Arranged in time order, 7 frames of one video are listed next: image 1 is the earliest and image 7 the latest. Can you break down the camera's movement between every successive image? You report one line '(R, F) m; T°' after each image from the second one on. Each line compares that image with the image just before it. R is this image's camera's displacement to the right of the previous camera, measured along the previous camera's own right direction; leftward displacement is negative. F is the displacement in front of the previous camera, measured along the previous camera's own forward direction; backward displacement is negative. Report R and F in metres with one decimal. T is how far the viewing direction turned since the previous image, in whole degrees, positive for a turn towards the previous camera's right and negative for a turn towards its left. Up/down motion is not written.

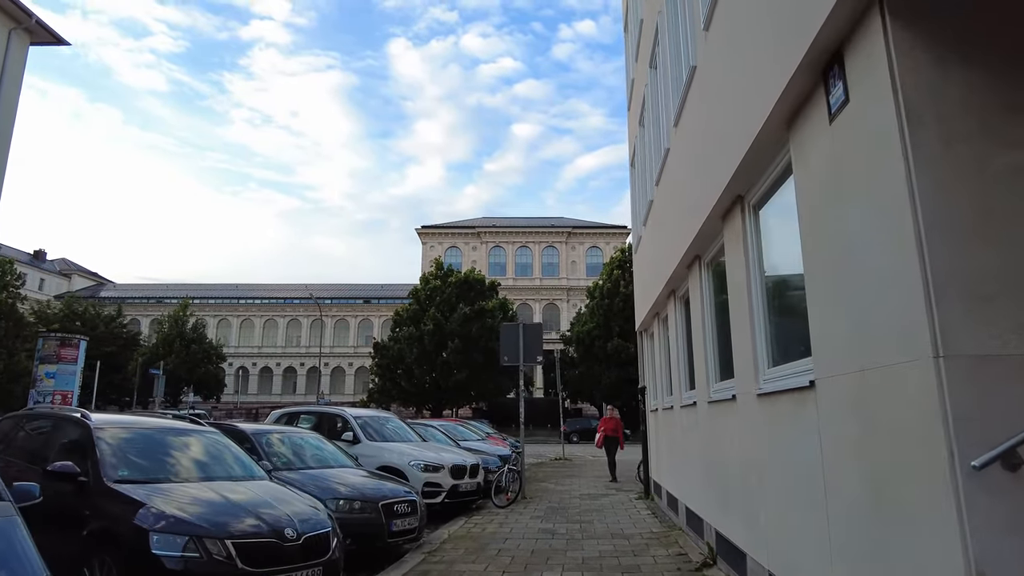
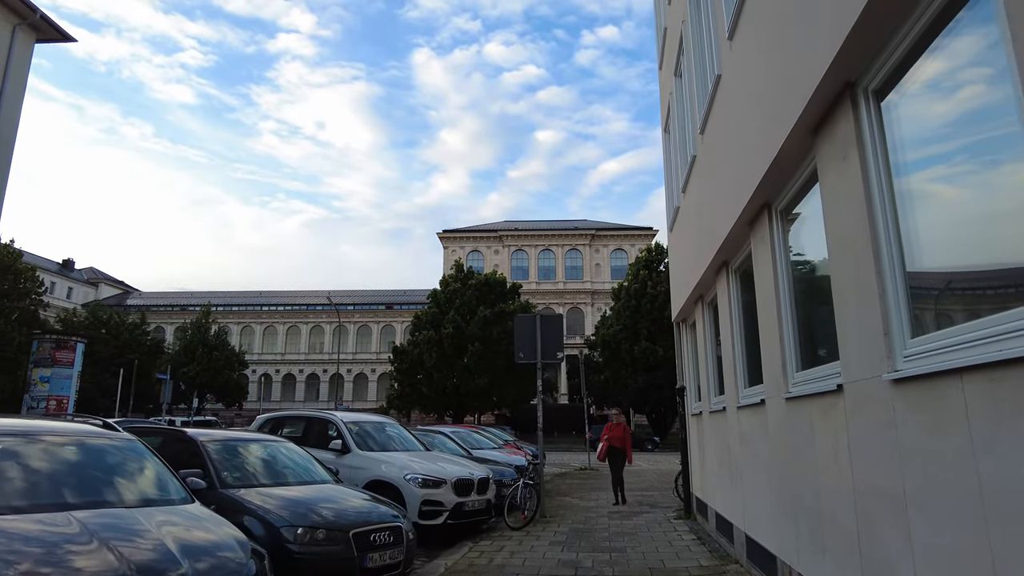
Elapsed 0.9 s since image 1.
(+0.1, +1.6) m; -2°
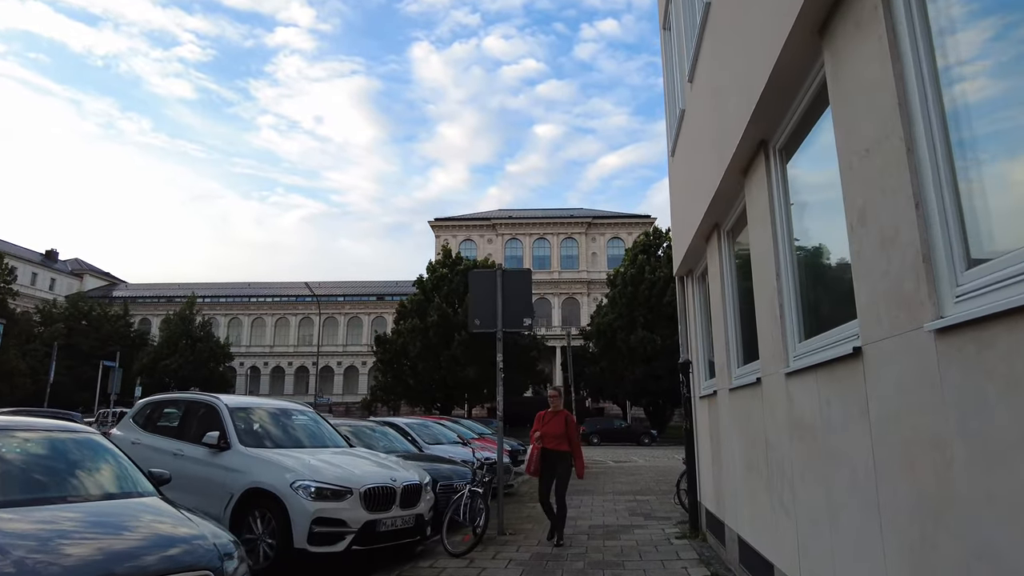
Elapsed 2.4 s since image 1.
(+0.6, +2.5) m; 0°
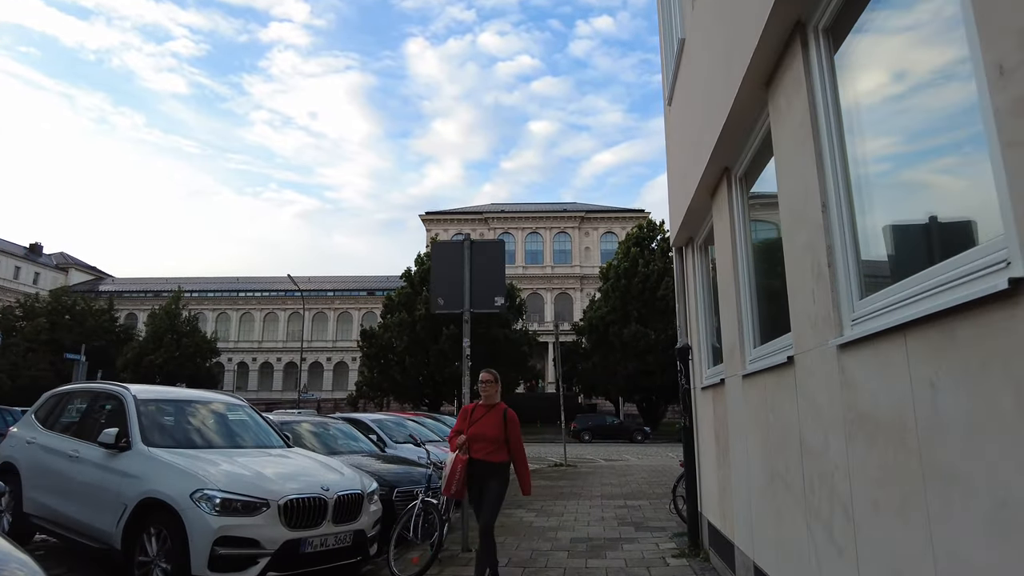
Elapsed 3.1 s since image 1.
(+0.3, +1.2) m; +1°
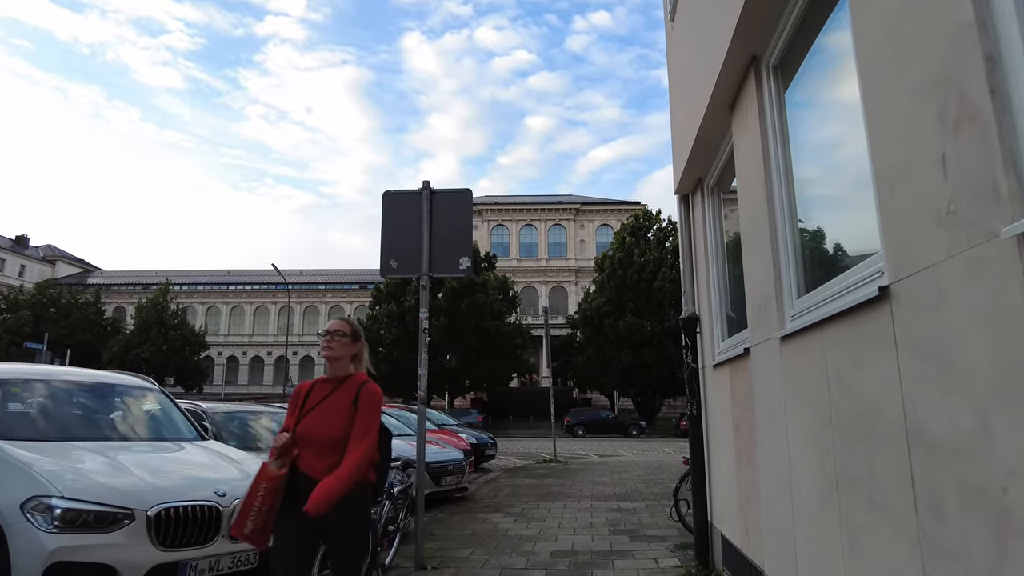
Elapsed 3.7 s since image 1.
(+0.2, +1.2) m; 0°
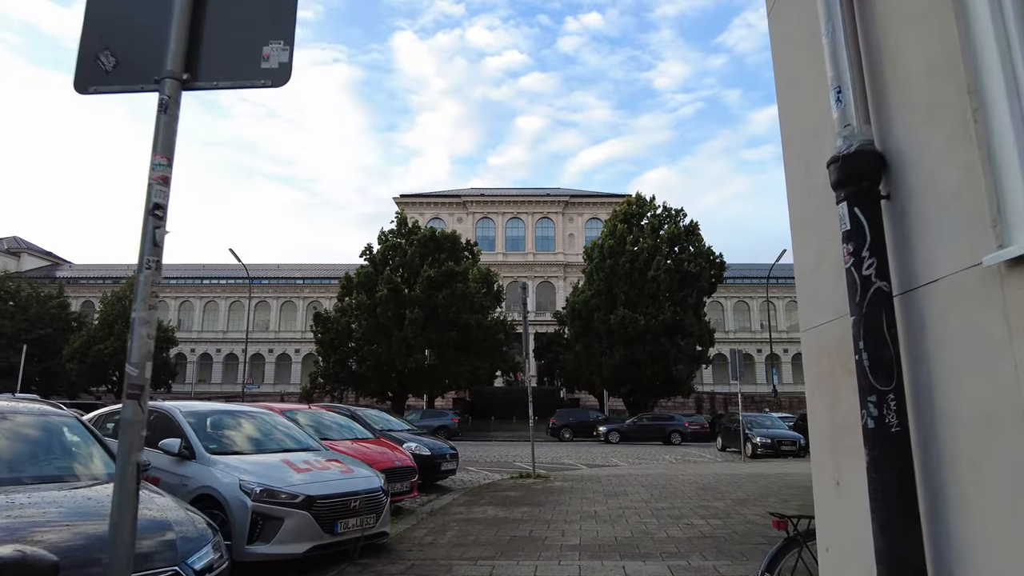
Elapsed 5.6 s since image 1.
(+0.4, +3.2) m; +1°
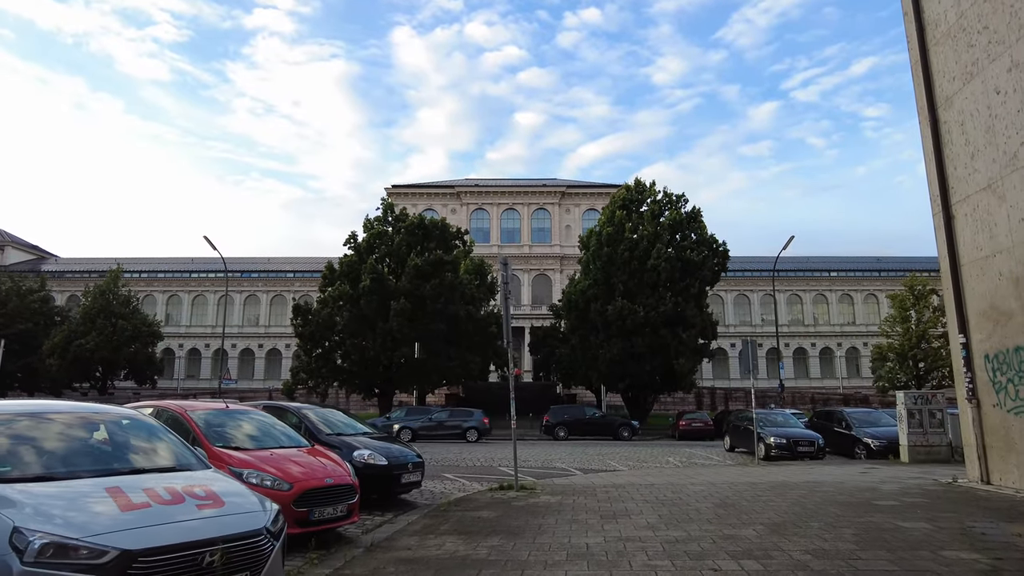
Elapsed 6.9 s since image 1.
(+0.3, +2.0) m; 0°
